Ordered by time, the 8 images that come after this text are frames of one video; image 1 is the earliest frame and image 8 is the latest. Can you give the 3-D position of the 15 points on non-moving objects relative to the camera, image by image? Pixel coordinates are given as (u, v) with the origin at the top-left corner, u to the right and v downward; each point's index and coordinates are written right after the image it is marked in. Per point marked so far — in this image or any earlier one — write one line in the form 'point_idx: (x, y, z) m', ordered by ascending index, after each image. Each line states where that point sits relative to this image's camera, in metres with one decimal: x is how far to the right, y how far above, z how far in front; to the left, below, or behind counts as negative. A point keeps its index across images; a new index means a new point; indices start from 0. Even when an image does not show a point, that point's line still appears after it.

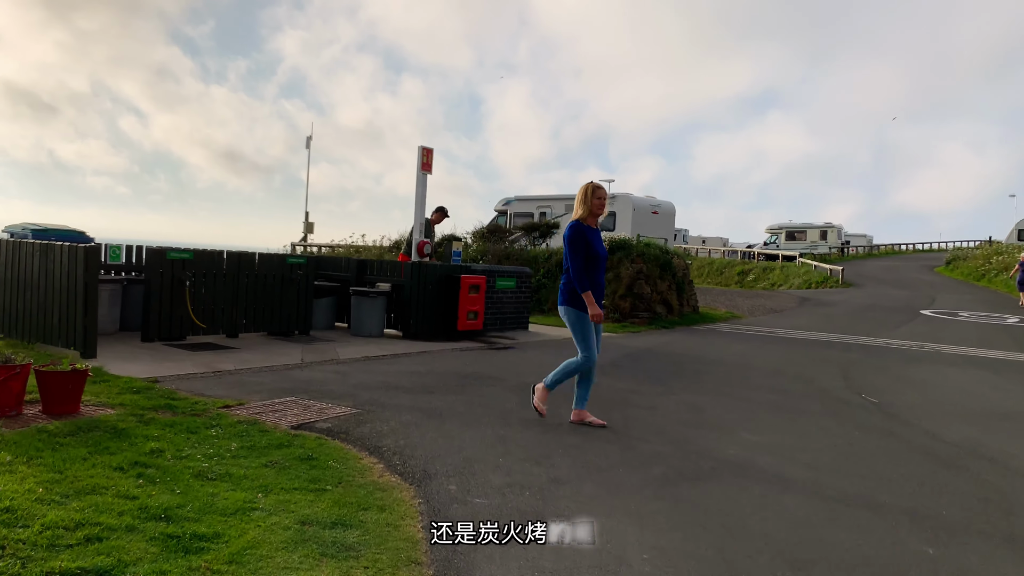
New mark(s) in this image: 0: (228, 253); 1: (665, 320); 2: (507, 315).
0: (-3.3, +0.4, +9.8) m
1: (+2.7, -0.6, +15.3) m
2: (-0.1, -0.4, +13.0) m
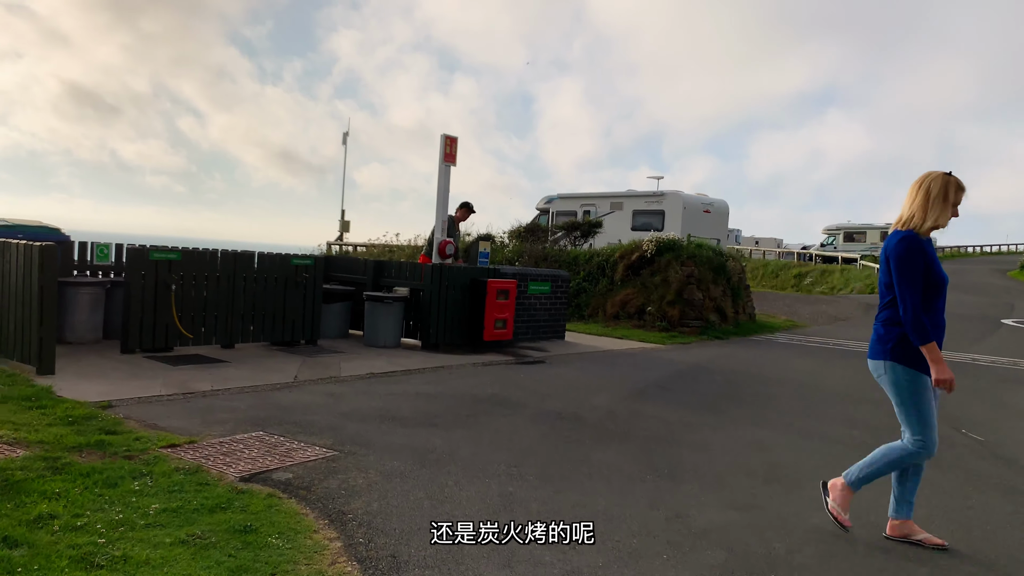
0: (-3.0, +0.4, +8.7) m
1: (+3.3, -0.7, +13.8) m
2: (+0.4, -0.5, +11.7) m
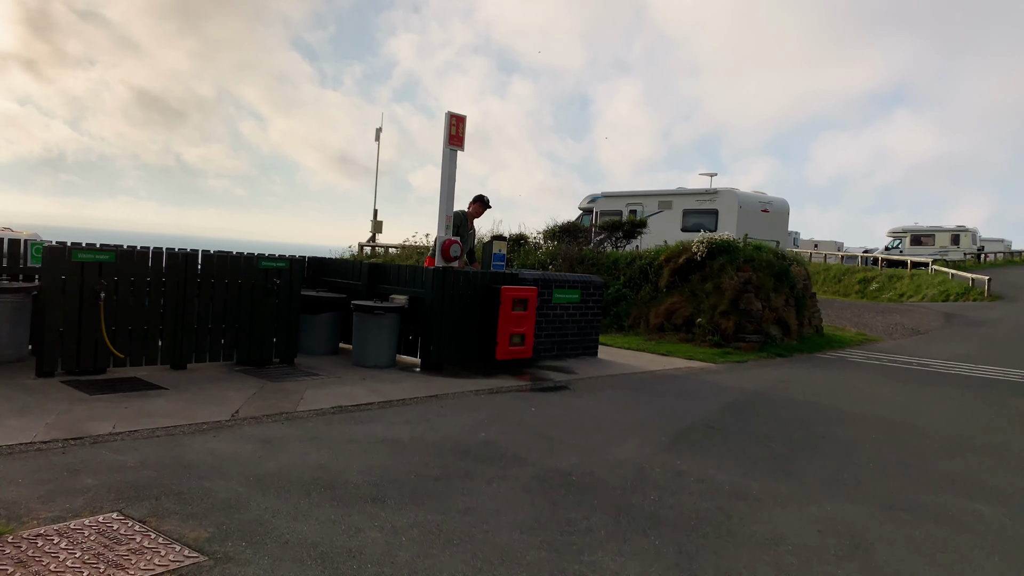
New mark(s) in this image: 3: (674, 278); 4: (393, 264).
0: (-2.9, +0.3, +7.2) m
1: (+3.7, -0.8, +11.9) m
2: (+0.6, -0.6, +9.9) m
3: (+2.5, +0.2, +13.0) m
4: (-1.2, +0.2, +8.8) m
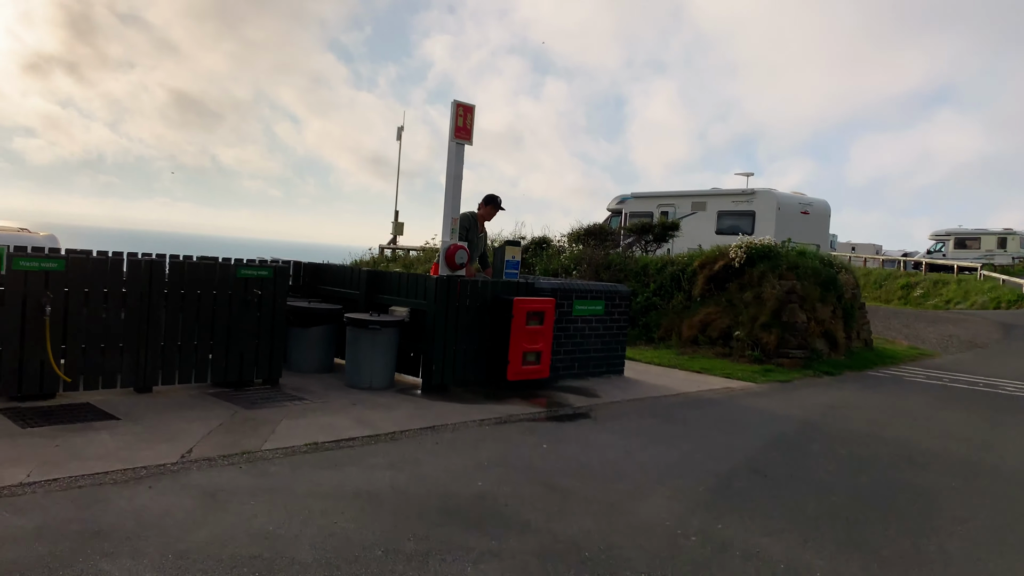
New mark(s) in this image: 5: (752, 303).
0: (-2.8, +0.2, +6.3) m
1: (+3.9, -0.9, +10.7) m
2: (+0.8, -0.7, +8.9) m
3: (+2.7, 0.0, +11.9) m
4: (-1.1, +0.1, +7.9) m
5: (+3.1, -0.2, +11.1) m
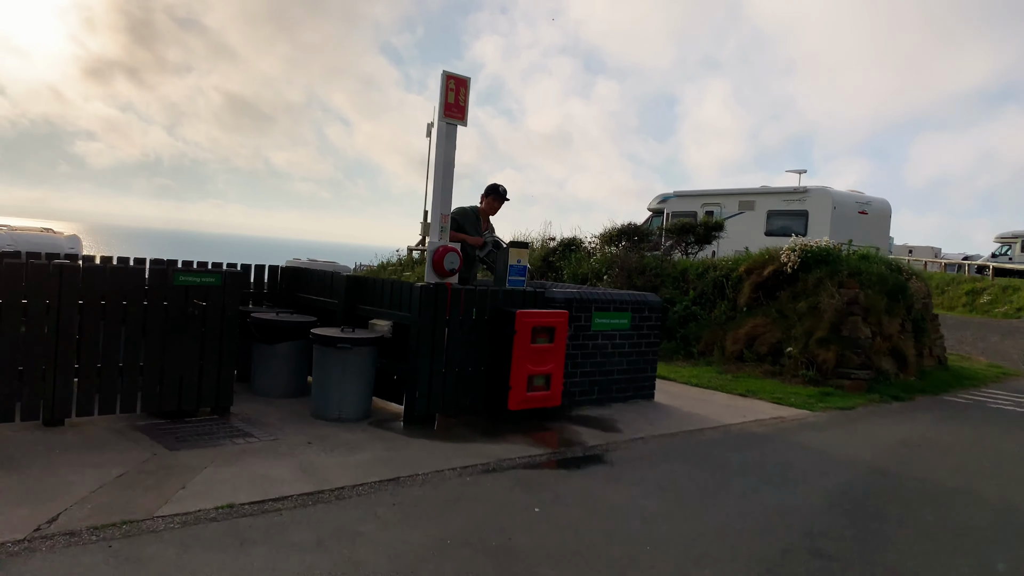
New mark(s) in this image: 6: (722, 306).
0: (-2.8, +0.2, +5.1) m
1: (+4.1, -1.0, +9.2) m
2: (+0.9, -0.7, +7.5) m
3: (+3.0, -0.1, +10.5) m
4: (-1.0, +0.1, +6.6) m
5: (+3.3, -0.3, +9.6) m
6: (+2.6, -0.2, +10.8) m
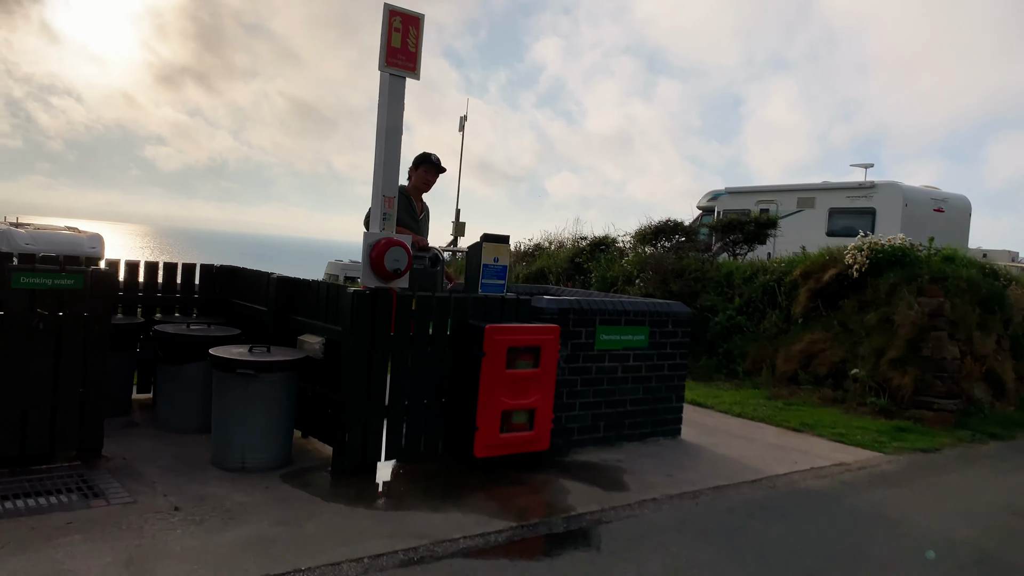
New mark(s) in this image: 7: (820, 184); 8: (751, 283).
0: (-3.1, +0.1, +3.7) m
1: (+4.1, -1.1, +7.3) m
2: (+0.8, -0.8, +5.9) m
3: (+3.1, -0.1, +8.7) m
4: (-1.2, 0.0, +5.1) m
5: (+3.3, -0.4, +7.8) m
6: (+2.7, -0.3, +9.1) m
7: (+5.8, +2.0, +16.1) m
8: (+2.7, +0.1, +9.6) m
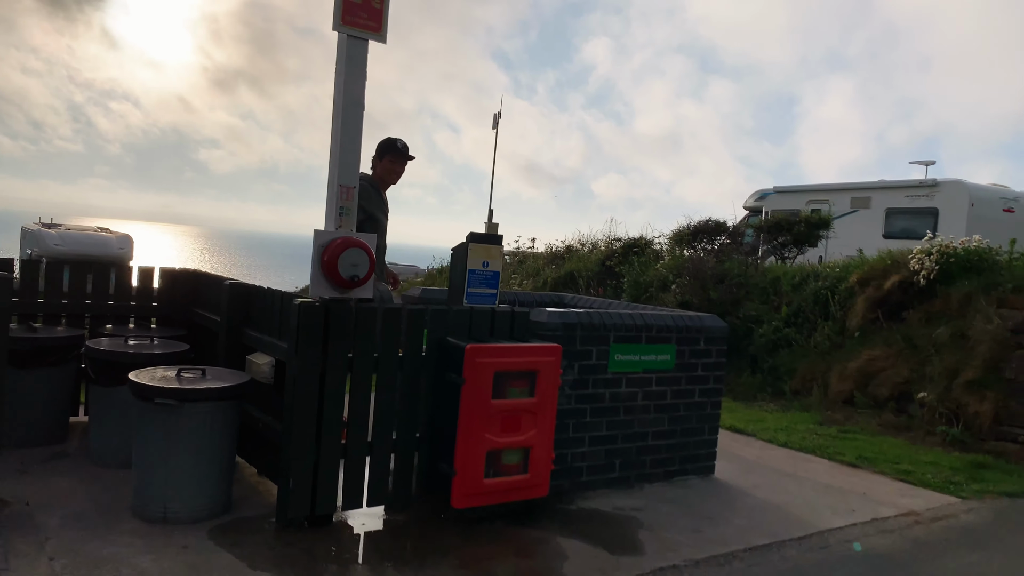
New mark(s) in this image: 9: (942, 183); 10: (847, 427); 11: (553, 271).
0: (-3.2, +0.1, +3.0) m
1: (+4.1, -1.2, +6.2) m
2: (+0.8, -0.9, +4.9) m
3: (+3.2, -0.2, +7.6) m
4: (-1.2, 0.0, +4.3) m
5: (+3.4, -0.5, +6.7) m
6: (+2.9, -0.4, +8.0) m
7: (+6.3, +1.8, +14.9) m
8: (+2.9, 0.0, +8.6) m
9: (+6.9, +1.7, +13.9) m
10: (+2.6, -1.1, +6.7) m
11: (+0.6, +0.3, +13.1) m
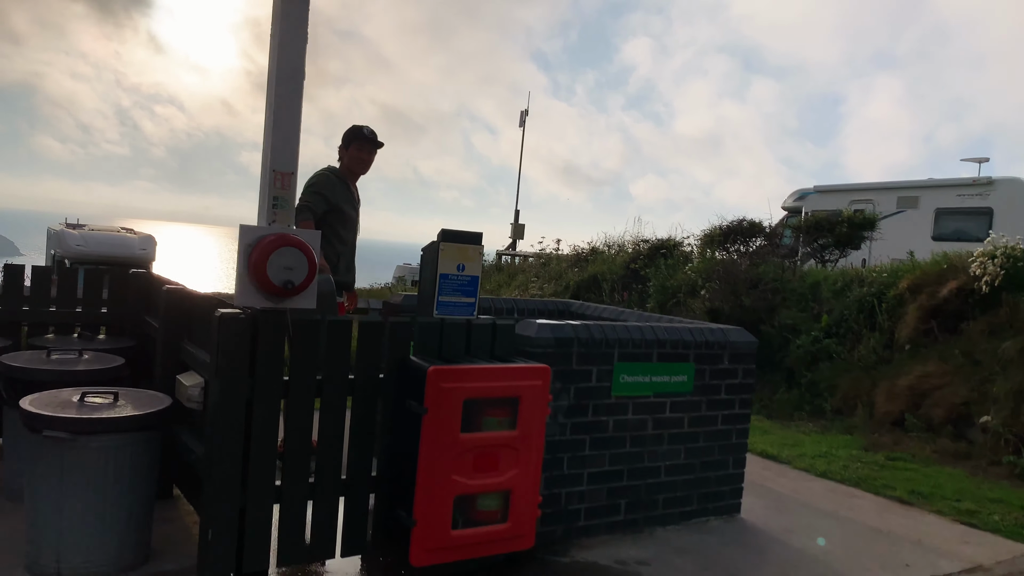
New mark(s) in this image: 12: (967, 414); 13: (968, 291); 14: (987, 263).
0: (-3.3, +0.1, +2.4) m
1: (+4.1, -1.2, +5.3) m
2: (+0.7, -0.9, +4.2) m
3: (+3.3, -0.3, +6.8) m
4: (-1.3, 0.0, +3.6) m
5: (+3.4, -0.5, +5.9) m
6: (+3.0, -0.4, +7.1) m
7: (+6.7, +1.8, +13.9) m
8: (+3.0, -0.1, +7.7) m
9: (+7.3, +1.6, +12.8) m
10: (+2.6, -1.1, +5.9) m
11: (+0.9, +0.2, +12.4) m
12: (+3.2, -0.9, +6.0) m
13: (+3.5, 0.0, +6.5) m
14: (+3.5, +0.2, +6.3) m
